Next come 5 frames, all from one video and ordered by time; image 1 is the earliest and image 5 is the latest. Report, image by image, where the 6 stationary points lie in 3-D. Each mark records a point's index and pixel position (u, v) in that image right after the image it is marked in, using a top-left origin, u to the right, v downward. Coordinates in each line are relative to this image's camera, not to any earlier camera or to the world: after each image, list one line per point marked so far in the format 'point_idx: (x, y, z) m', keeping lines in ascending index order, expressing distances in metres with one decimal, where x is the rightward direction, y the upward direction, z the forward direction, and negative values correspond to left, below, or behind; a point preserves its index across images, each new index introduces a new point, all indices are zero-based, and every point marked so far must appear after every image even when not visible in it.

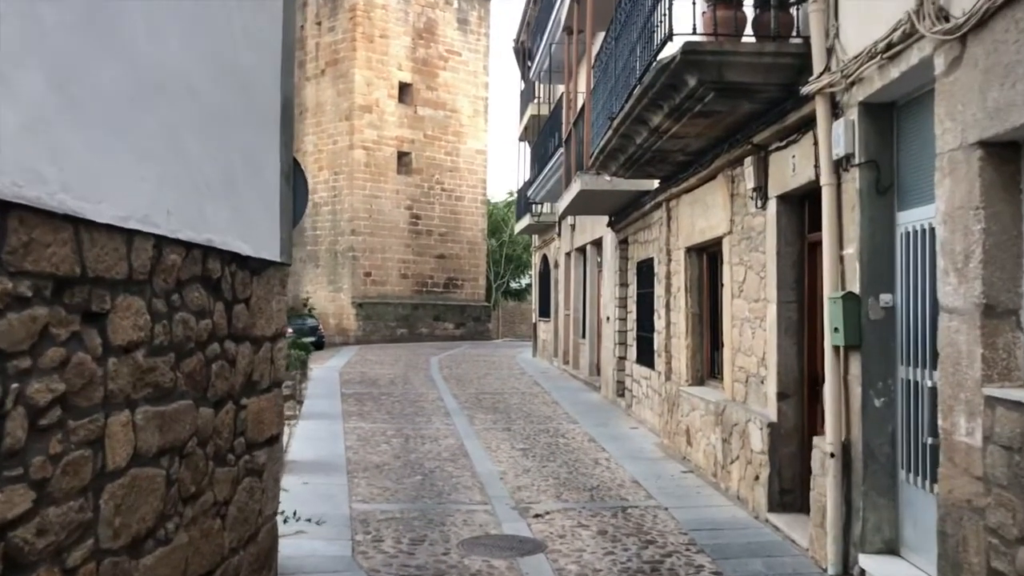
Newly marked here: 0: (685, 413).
0: (+1.5, -1.1, +8.3) m
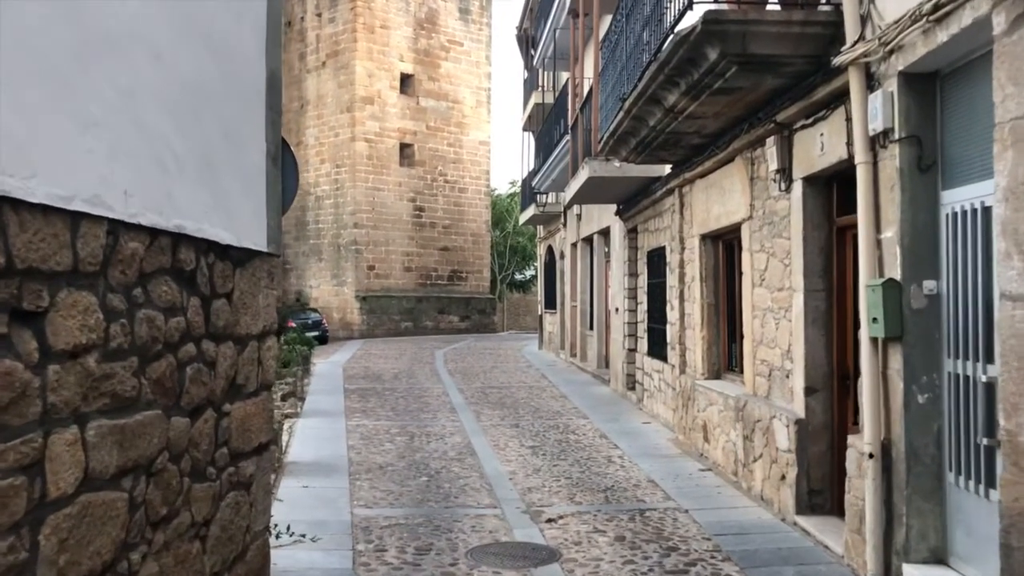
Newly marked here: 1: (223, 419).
0: (+1.6, -1.0, +7.9) m
1: (-1.0, -0.5, +3.2) m
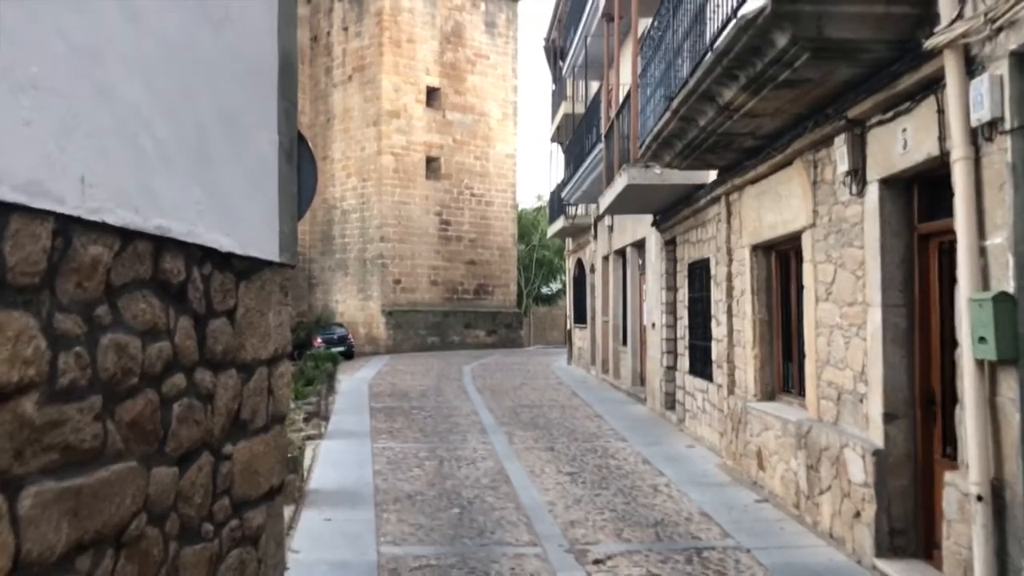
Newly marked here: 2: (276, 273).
0: (+1.9, -1.1, +7.3) m
1: (-0.8, -0.5, +2.6) m
2: (-0.8, 0.0, +3.1) m
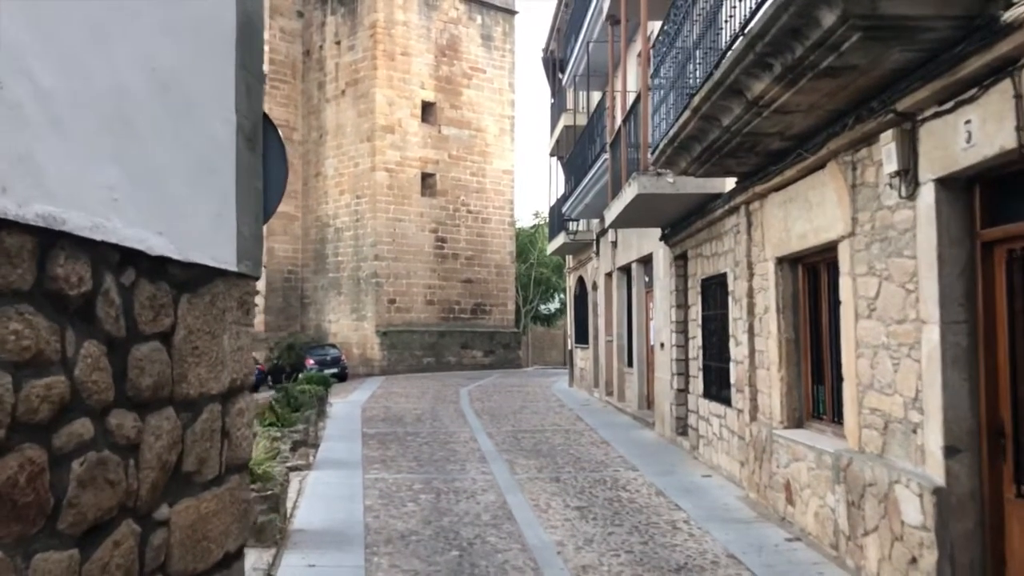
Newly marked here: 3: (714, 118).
0: (+1.9, -1.3, +6.7) m
1: (-0.8, -0.5, +2.0) m
2: (-0.7, 0.0, +2.5) m
3: (+1.3, +1.1, +6.0) m
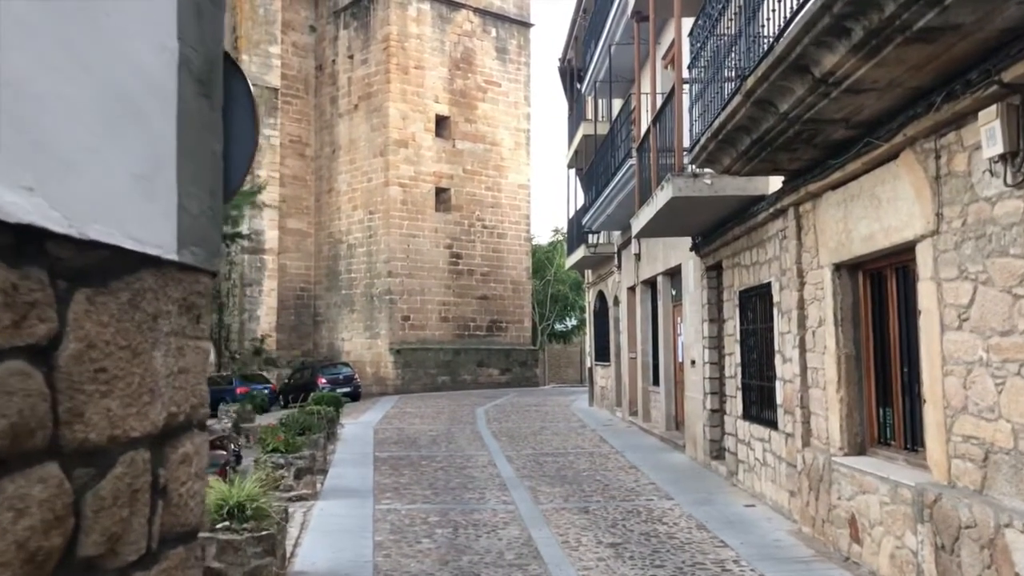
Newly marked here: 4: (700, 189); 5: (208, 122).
0: (+2.1, -1.3, +5.9) m
1: (-0.7, -0.5, +1.3) m
2: (-0.6, 0.0, +1.8) m
3: (+1.5, +1.0, +5.3) m
4: (+1.6, +0.8, +7.9) m
5: (-0.6, +0.4, +2.0) m
